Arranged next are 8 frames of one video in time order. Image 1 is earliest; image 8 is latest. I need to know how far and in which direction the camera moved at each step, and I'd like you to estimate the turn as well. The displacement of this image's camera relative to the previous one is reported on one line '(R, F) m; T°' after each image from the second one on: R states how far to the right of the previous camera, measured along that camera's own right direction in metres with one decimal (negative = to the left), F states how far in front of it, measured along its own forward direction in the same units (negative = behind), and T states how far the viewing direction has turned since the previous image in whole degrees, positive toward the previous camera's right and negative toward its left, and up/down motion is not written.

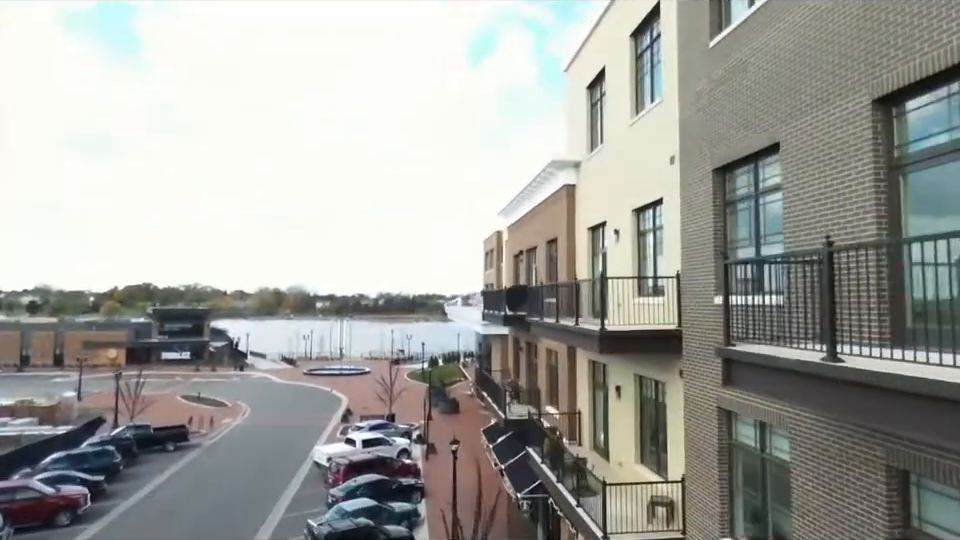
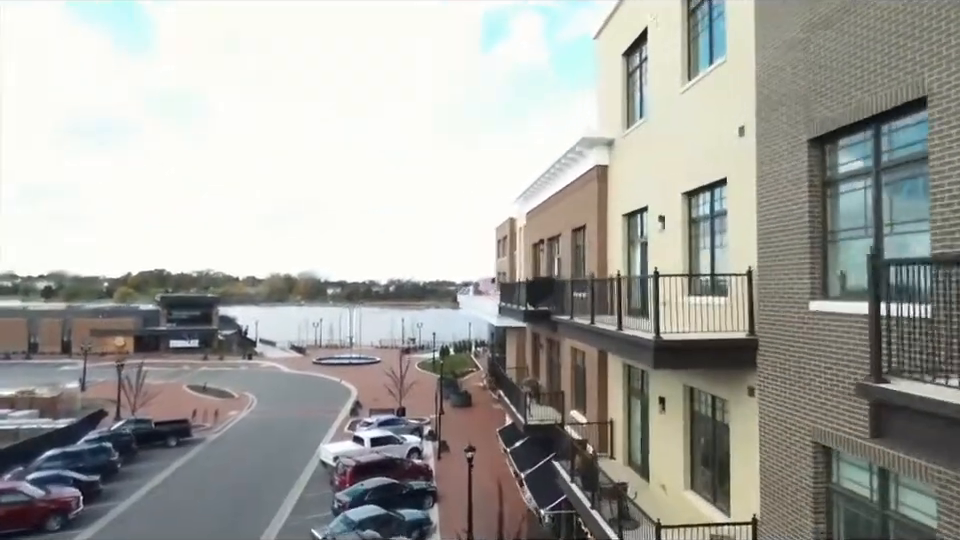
(-0.2, +1.6) m; -1°
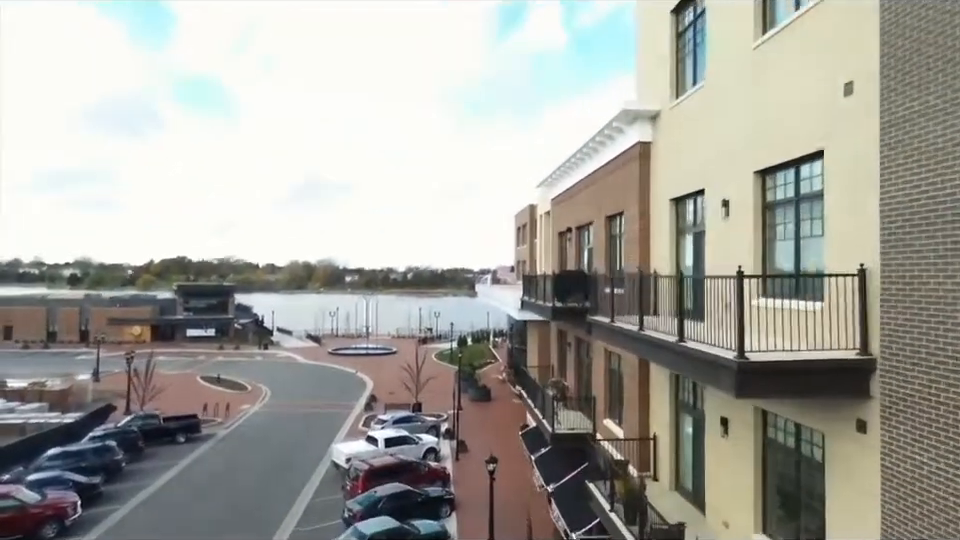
(-0.1, +1.6) m; -2°
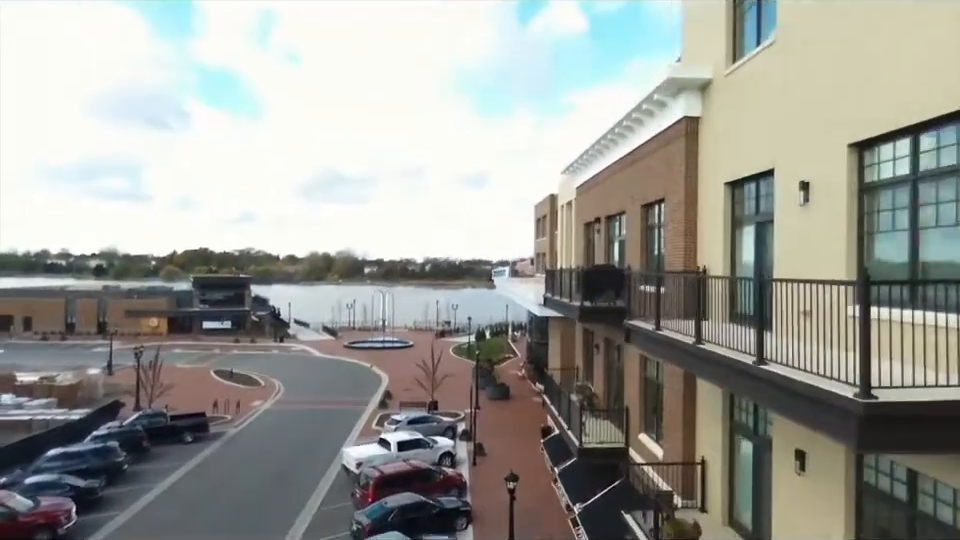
(0.0, +1.5) m; -2°
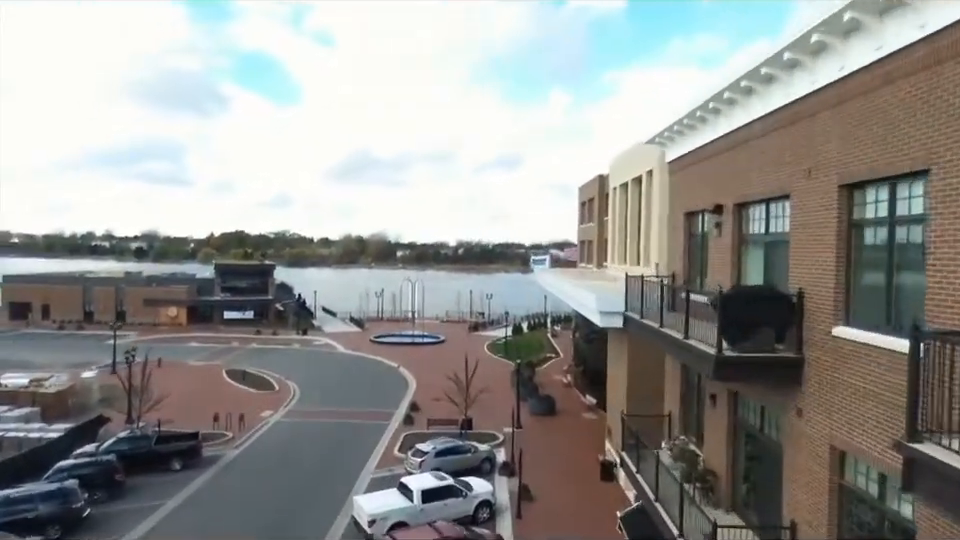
(-0.5, +5.1) m; -3°
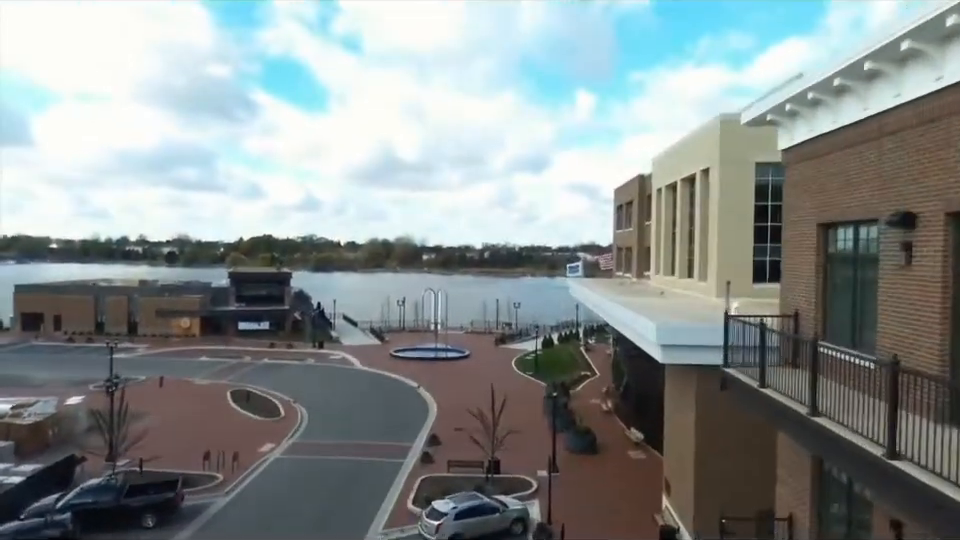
(-0.1, +3.9) m; -3°
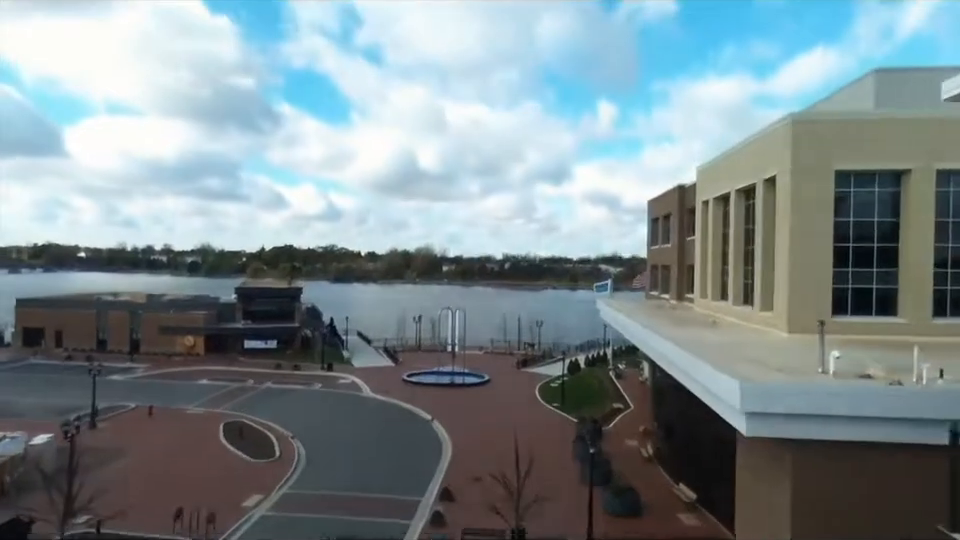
(-0.1, +3.8) m; -2°
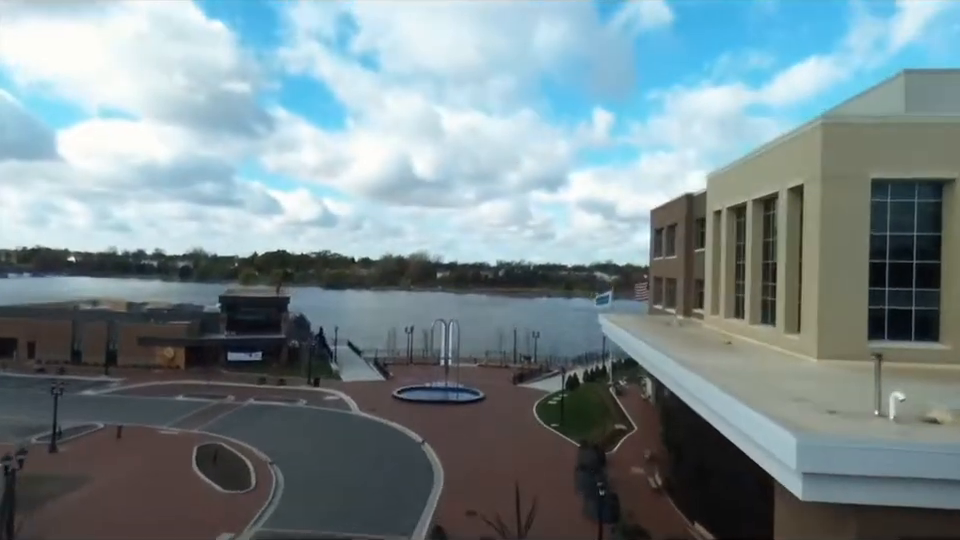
(-0.1, +2.2) m; +1°
